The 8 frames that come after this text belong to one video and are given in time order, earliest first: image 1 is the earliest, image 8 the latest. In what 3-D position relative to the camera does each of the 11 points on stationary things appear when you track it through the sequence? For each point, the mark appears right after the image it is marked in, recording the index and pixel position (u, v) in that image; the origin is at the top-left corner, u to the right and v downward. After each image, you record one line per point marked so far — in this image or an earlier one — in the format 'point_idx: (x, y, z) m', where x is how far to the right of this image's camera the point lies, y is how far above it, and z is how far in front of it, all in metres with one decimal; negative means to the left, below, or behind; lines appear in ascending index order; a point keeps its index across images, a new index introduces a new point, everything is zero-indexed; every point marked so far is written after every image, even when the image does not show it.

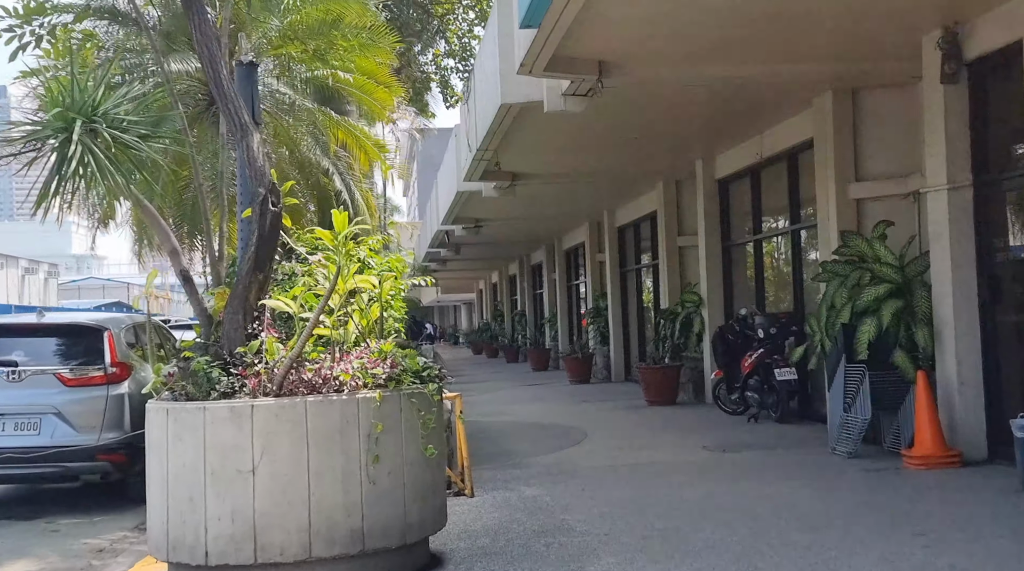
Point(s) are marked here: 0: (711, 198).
0: (+2.6, +1.1, +13.8) m
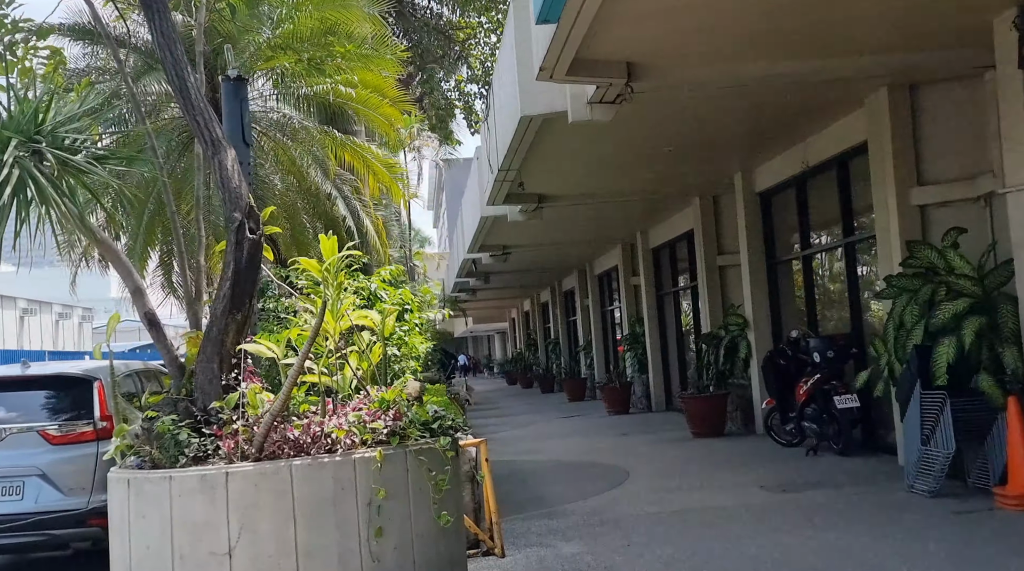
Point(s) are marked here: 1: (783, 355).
0: (+2.9, +0.9, +12.9) m
1: (+2.8, -0.7, +10.9) m
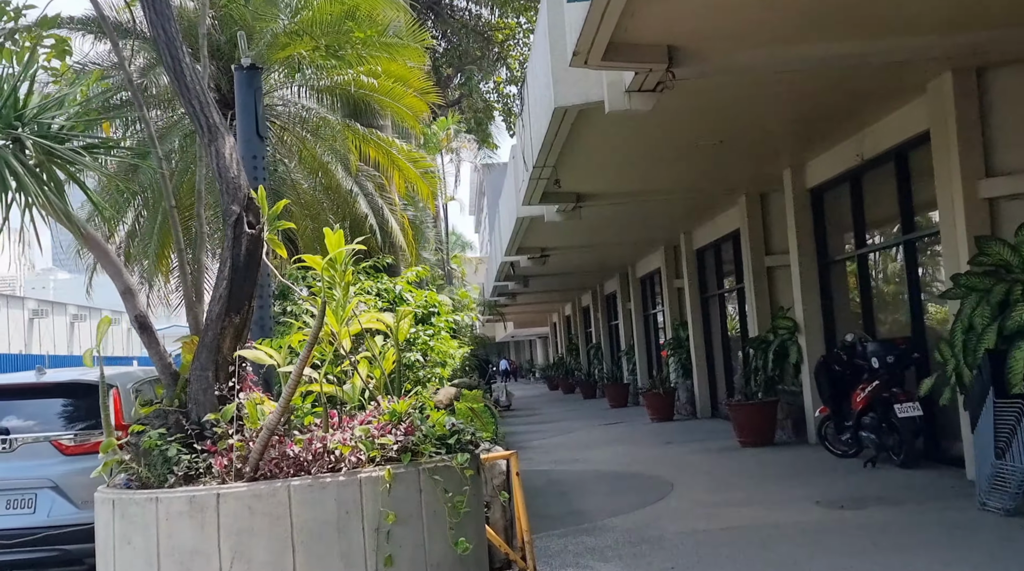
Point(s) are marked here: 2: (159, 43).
0: (+3.3, +0.9, +12.3) m
1: (+3.1, -0.7, +10.3) m
2: (-1.5, +1.0, +4.5) m
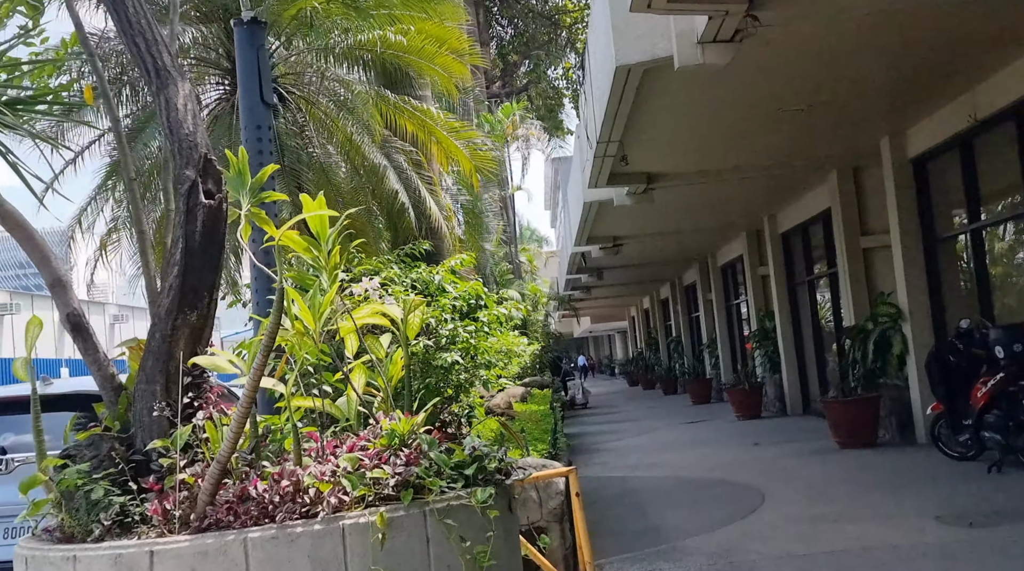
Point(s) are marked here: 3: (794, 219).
0: (+4.0, +1.0, +11.0) m
1: (+3.7, -0.5, +9.0) m
2: (-1.4, +1.0, +3.5) m
3: (+4.1, +1.0, +15.7) m
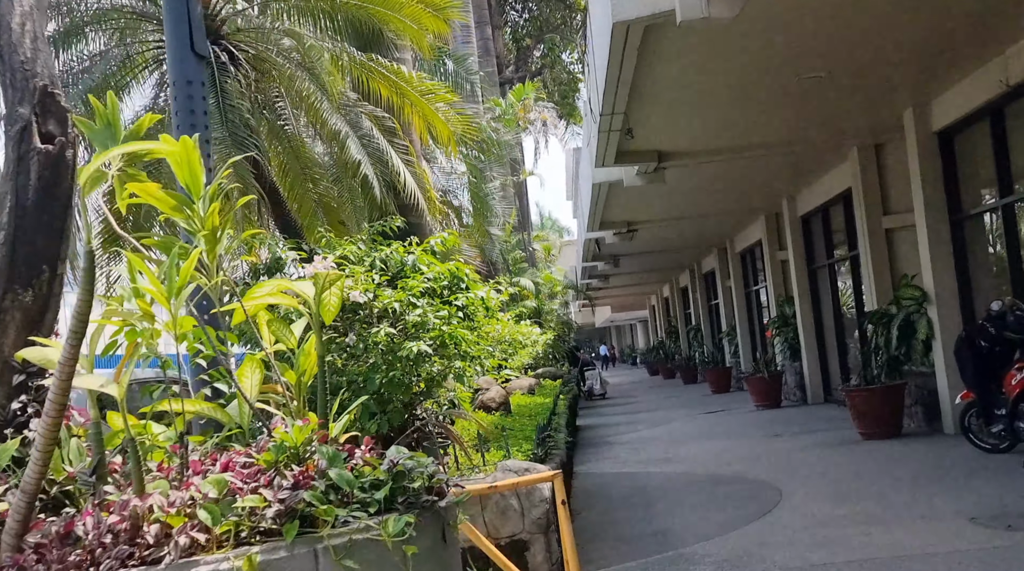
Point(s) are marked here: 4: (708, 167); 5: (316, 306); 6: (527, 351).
0: (+4.0, +1.2, +10.3) m
1: (+3.6, -0.4, +8.3) m
2: (-1.5, +1.1, +2.9) m
3: (+4.2, +1.2, +15.0) m
4: (+2.2, +1.3, +12.7) m
5: (-0.5, -0.1, +3.2) m
6: (+0.2, -1.0, +15.7) m
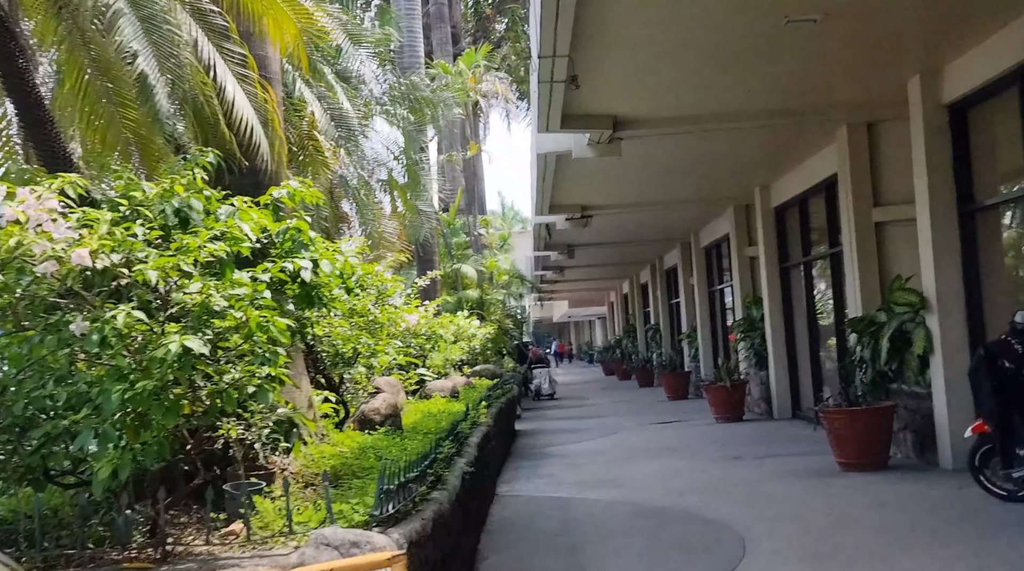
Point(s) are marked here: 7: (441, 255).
0: (+3.4, +1.2, +8.5) m
1: (+3.0, -0.4, +6.6) m
2: (-1.9, +1.2, +1.0) m
3: (+3.4, +1.2, +13.3) m
4: (+1.5, +1.4, +10.9) m
5: (-0.9, +0.1, +1.4) m
6: (-0.7, -0.8, +13.8) m
7: (-1.3, +0.5, +19.5) m
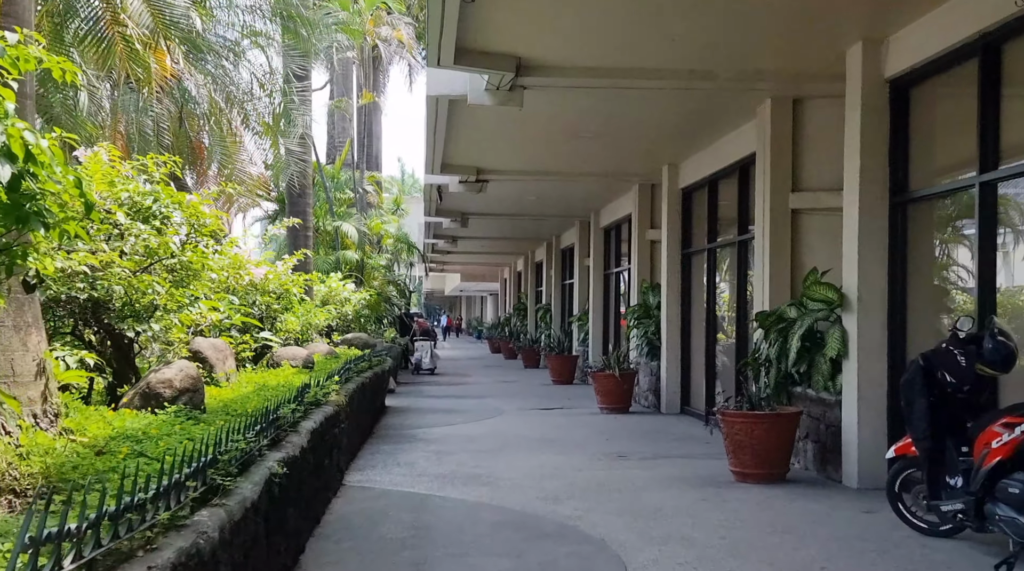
0: (+2.5, +1.2, +7.5) m
1: (+2.3, -0.4, +5.6) m
2: (-2.0, +1.5, -0.4) m
3: (+2.1, +1.3, +12.3) m
4: (+0.5, +1.6, +9.7) m
5: (-1.1, +0.2, 0.0) m
6: (-2.1, -0.3, +12.5) m
7: (-3.2, +1.2, +18.0) m
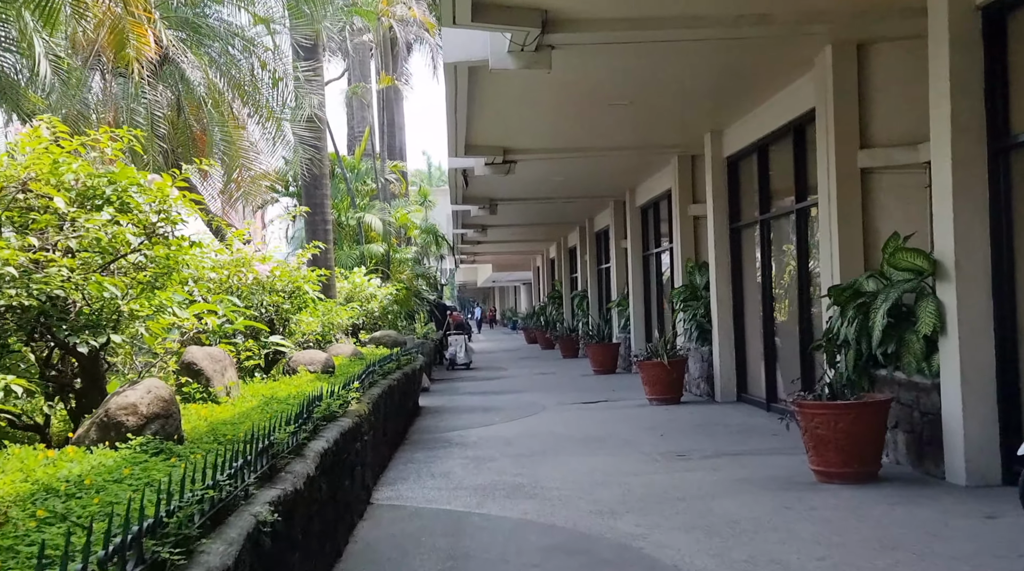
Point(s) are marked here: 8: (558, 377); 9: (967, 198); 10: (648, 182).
0: (+2.7, +1.4, +6.4) m
1: (+2.5, -0.2, +4.5) m
2: (-2.0, +1.4, -1.4) m
3: (+2.5, +1.6, +11.2) m
4: (+0.7, +1.8, +8.7) m
5: (-1.1, +0.2, -1.0) m
6: (-1.7, -0.3, +11.5) m
7: (-2.7, +1.3, +17.0) m
8: (+0.7, -1.5, +17.5) m
9: (+2.7, +0.5, +6.4) m
10: (+2.0, +1.6, +16.2) m
